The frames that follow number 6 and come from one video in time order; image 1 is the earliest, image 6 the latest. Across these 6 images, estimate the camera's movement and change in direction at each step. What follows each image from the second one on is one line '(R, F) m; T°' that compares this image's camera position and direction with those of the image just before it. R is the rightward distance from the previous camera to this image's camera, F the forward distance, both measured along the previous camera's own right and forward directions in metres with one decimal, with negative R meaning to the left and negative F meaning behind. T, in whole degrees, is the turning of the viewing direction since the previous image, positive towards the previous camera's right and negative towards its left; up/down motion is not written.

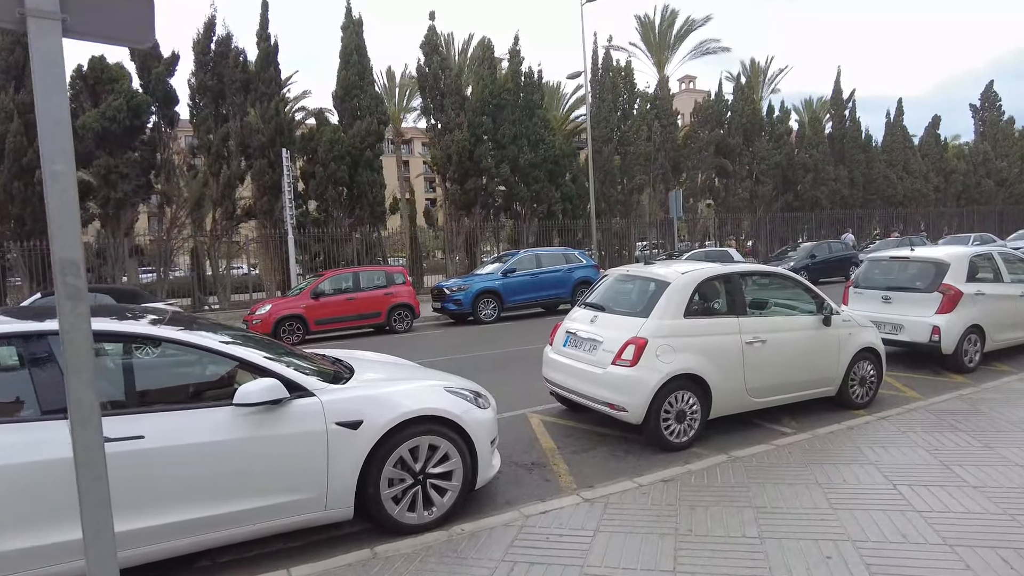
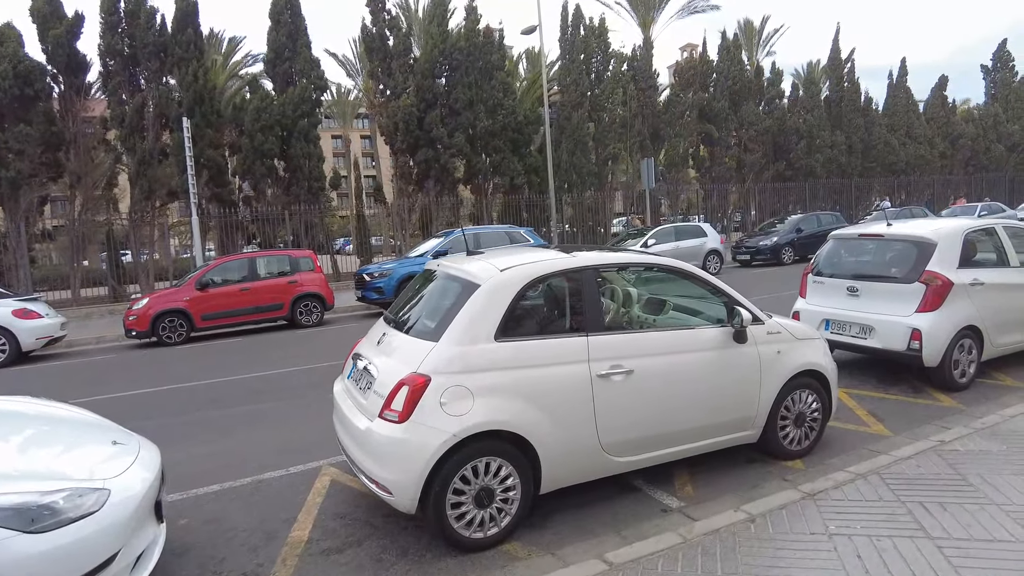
(+1.6, +2.1) m; -1°
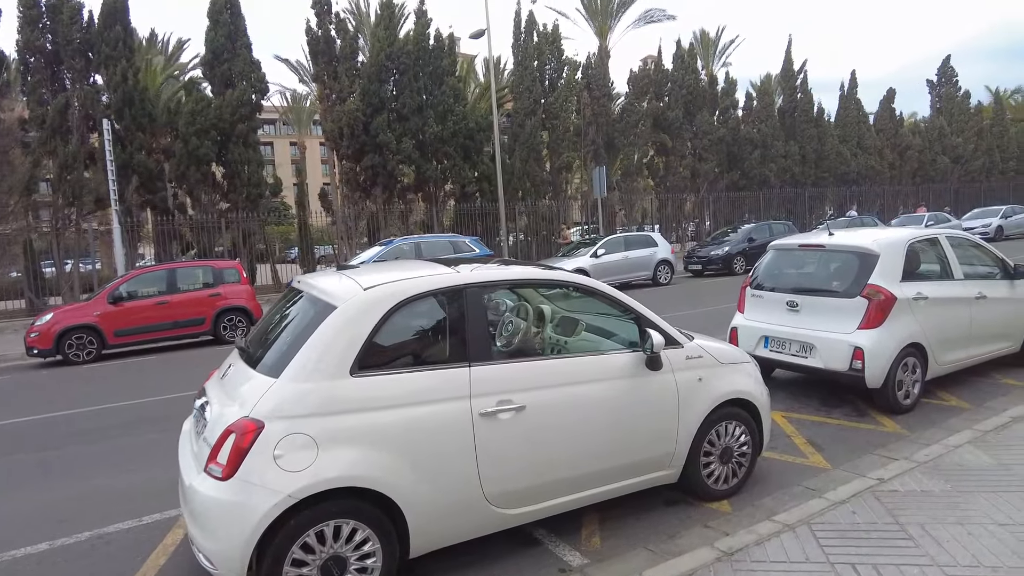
(+0.5, +0.6) m; +3°
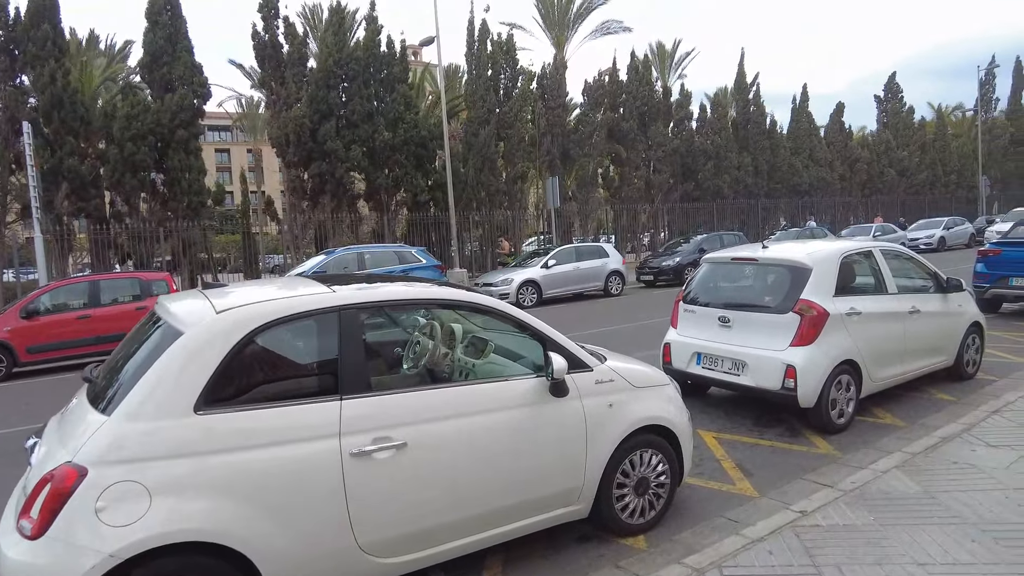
(+0.4, +0.3) m; +3°
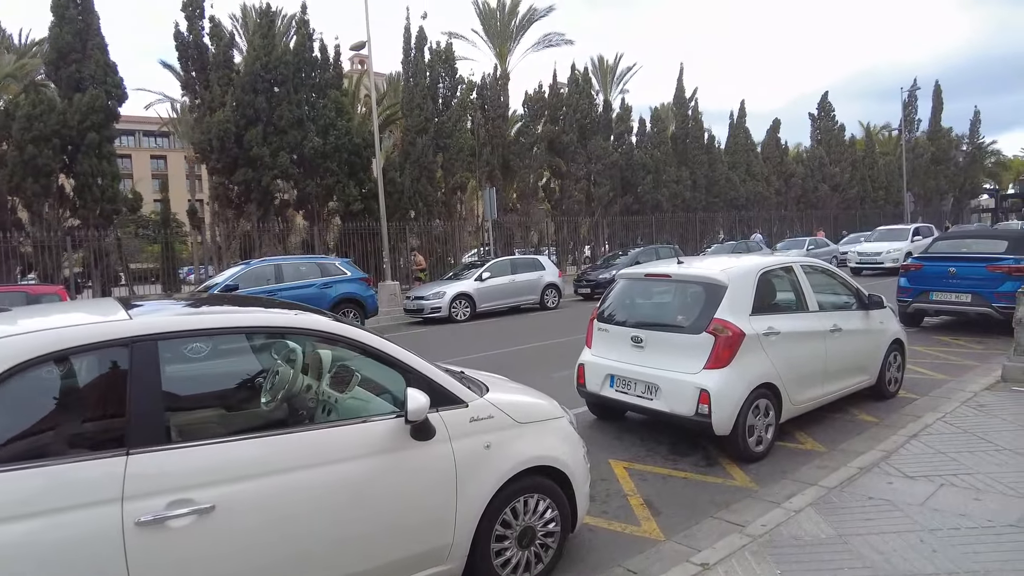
(+0.4, +0.5) m; +4°
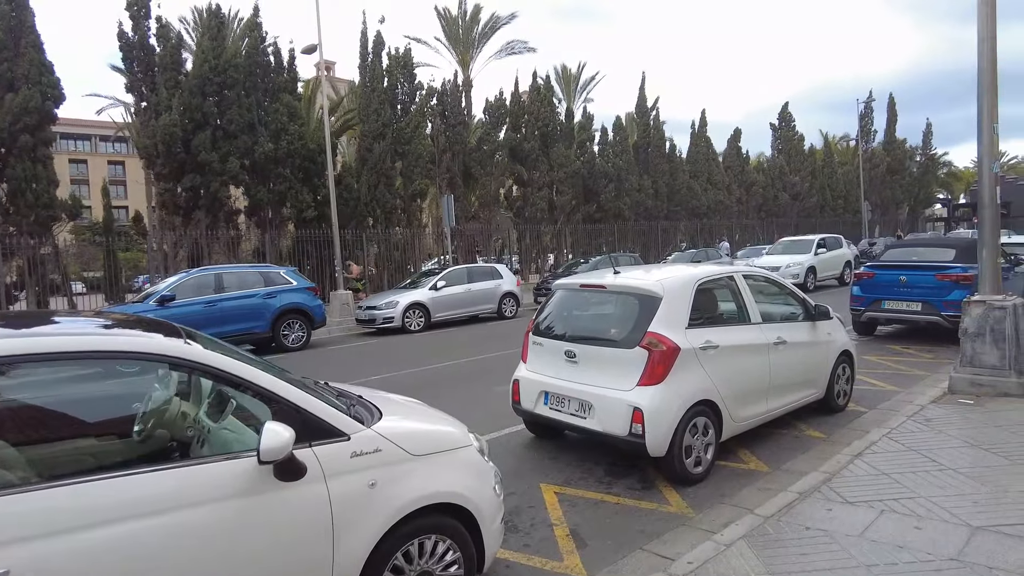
(+0.3, +0.3) m; +3°
